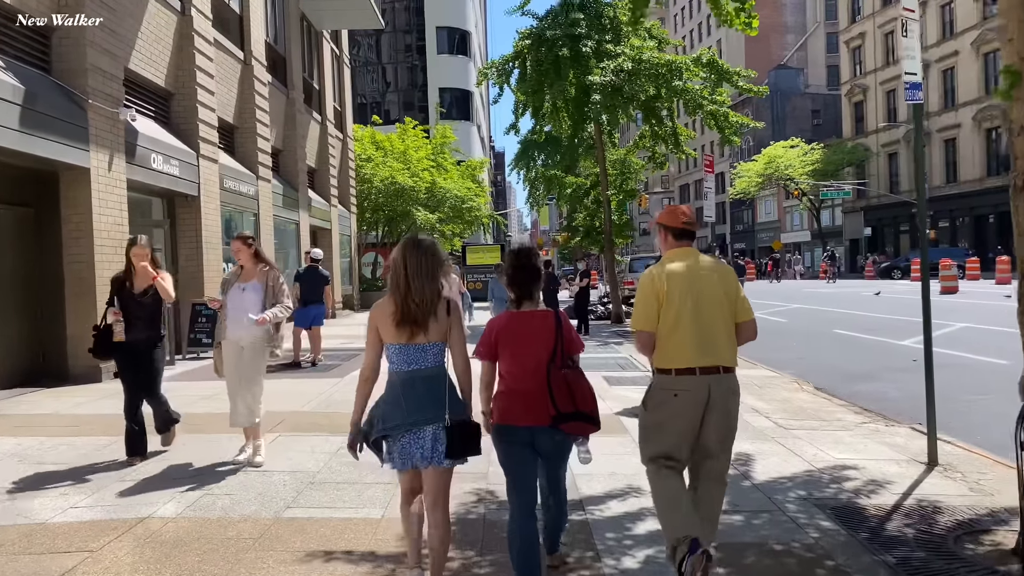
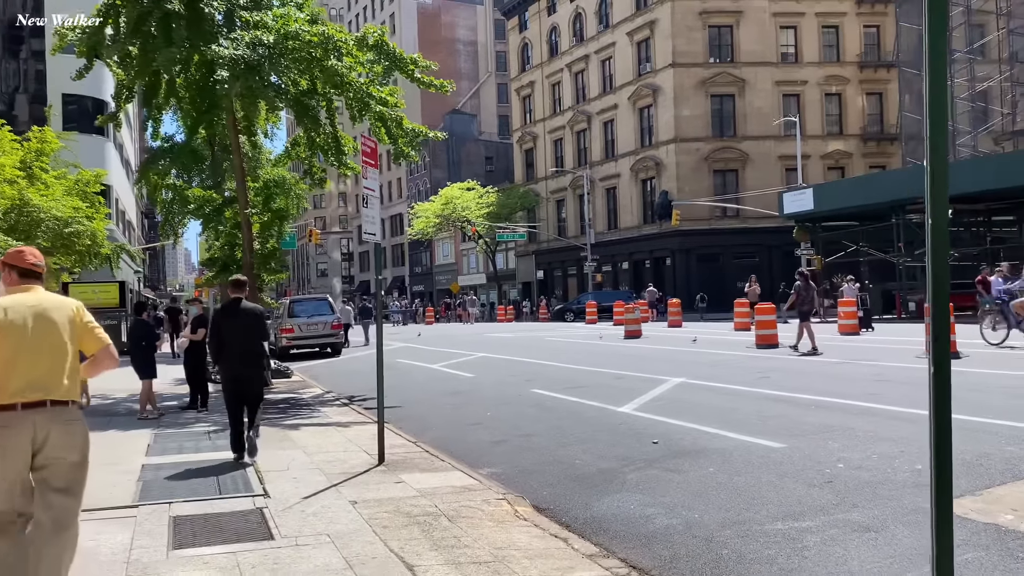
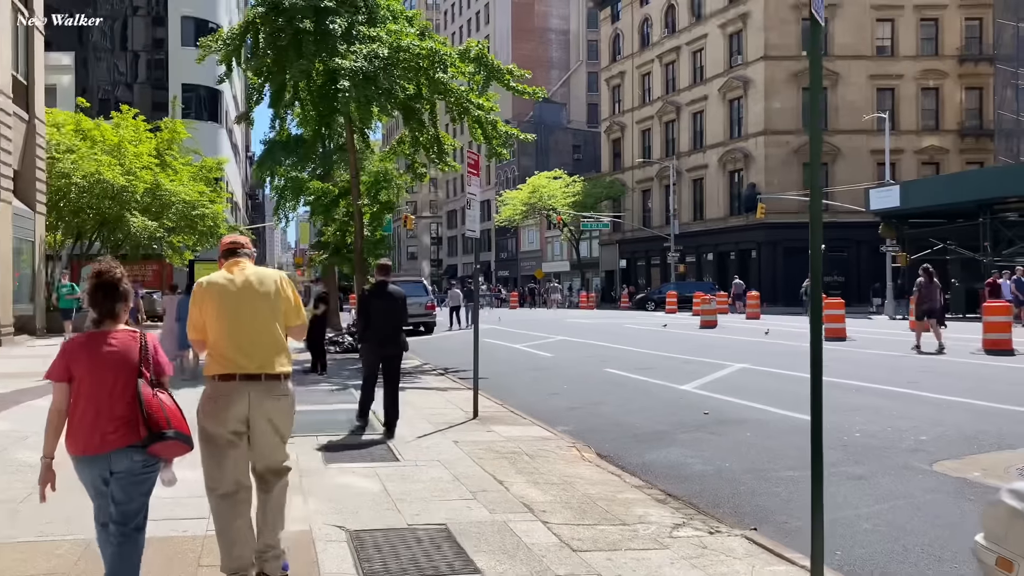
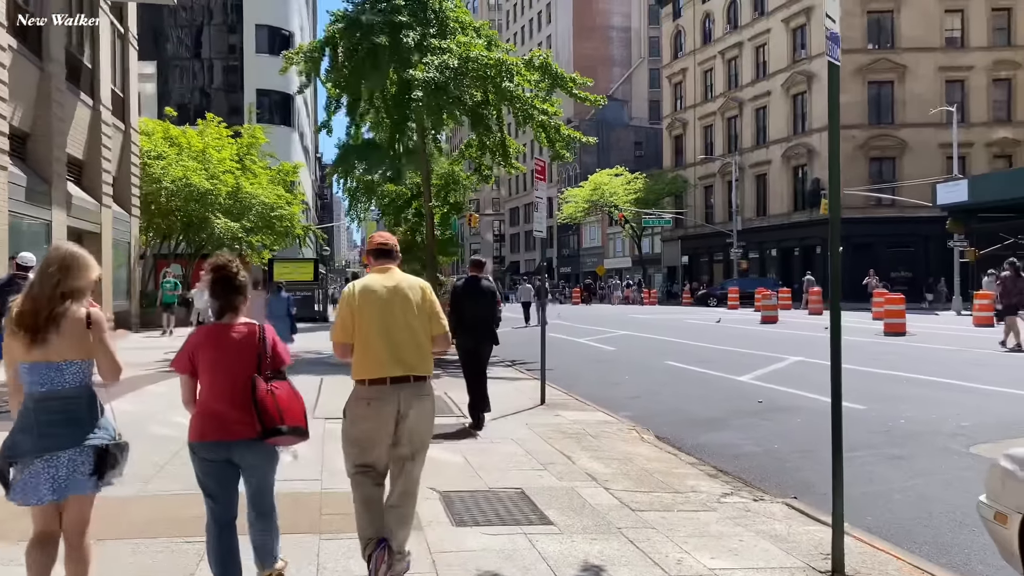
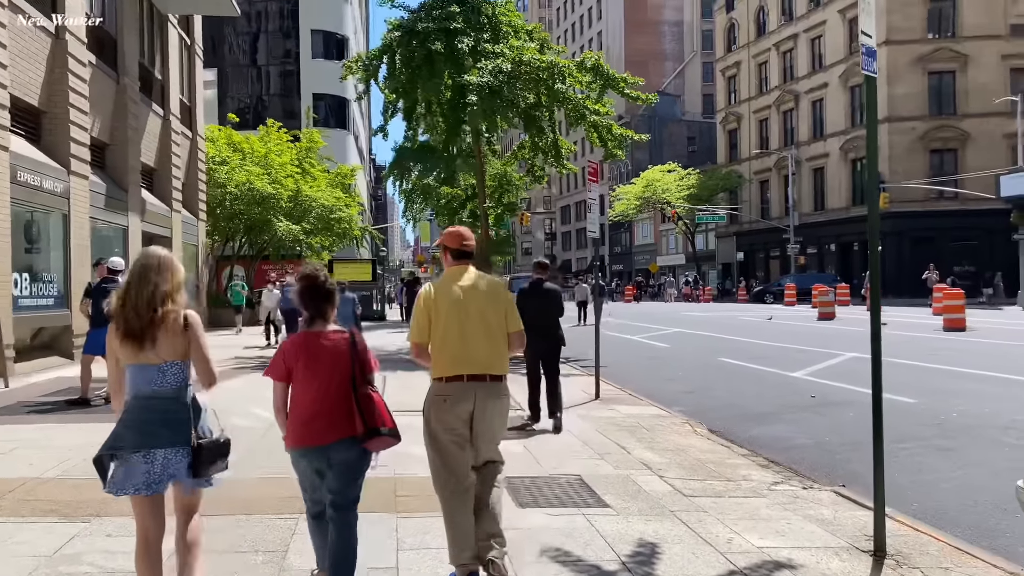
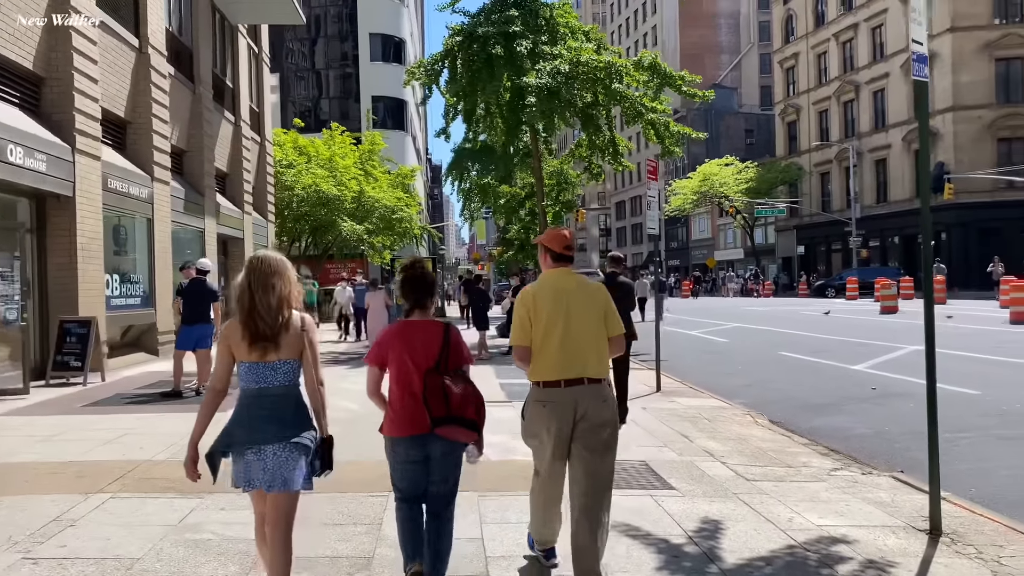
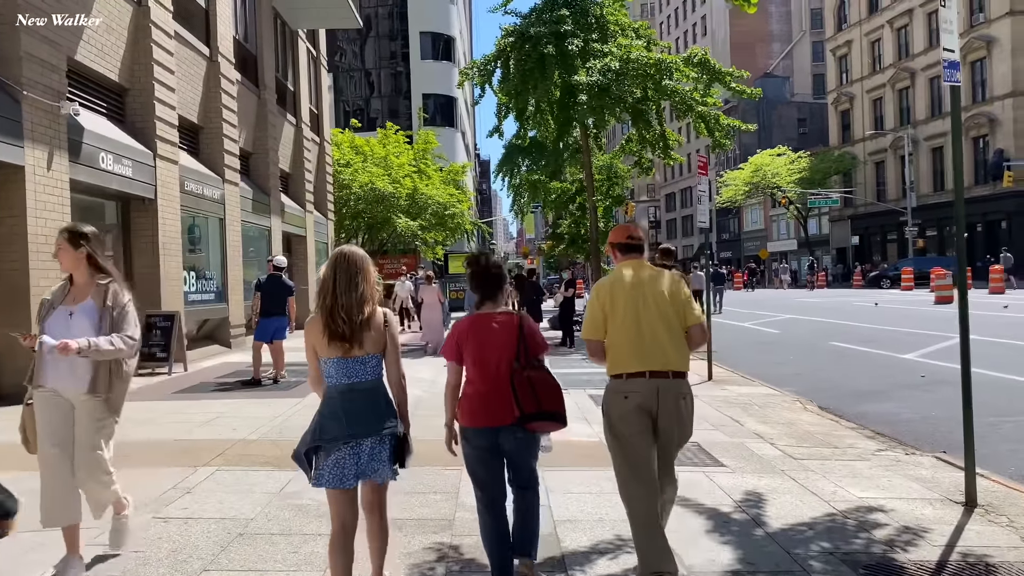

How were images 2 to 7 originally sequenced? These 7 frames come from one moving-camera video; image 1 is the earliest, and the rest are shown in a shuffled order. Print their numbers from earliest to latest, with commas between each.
7, 6, 5, 4, 3, 2
